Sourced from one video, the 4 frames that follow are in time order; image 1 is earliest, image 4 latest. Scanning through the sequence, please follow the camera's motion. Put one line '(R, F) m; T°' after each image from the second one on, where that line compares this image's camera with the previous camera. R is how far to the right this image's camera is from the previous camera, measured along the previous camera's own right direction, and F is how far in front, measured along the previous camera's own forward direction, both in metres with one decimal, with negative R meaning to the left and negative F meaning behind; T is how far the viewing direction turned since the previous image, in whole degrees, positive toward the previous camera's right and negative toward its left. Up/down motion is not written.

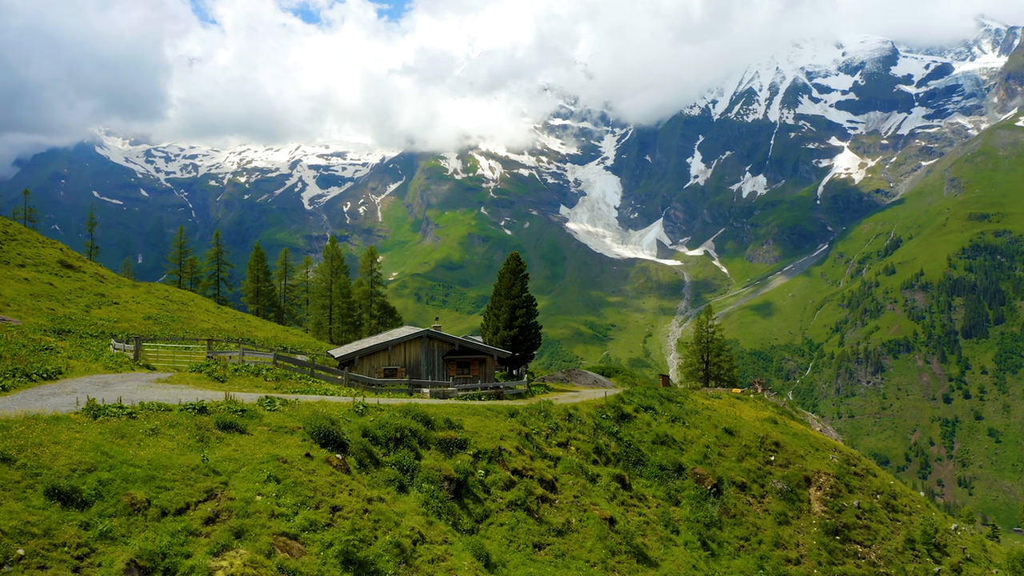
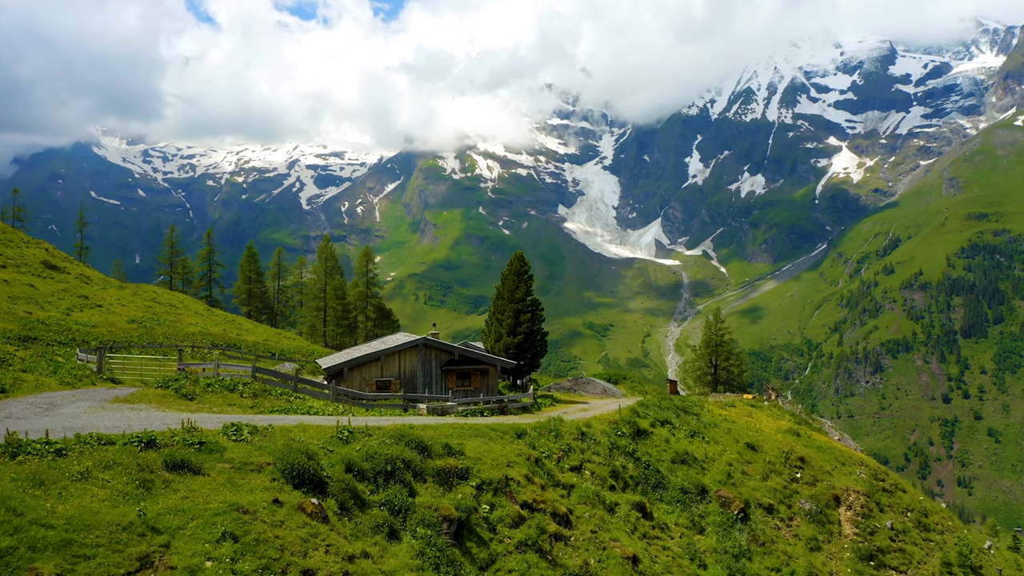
(-0.4, +3.6) m; 0°
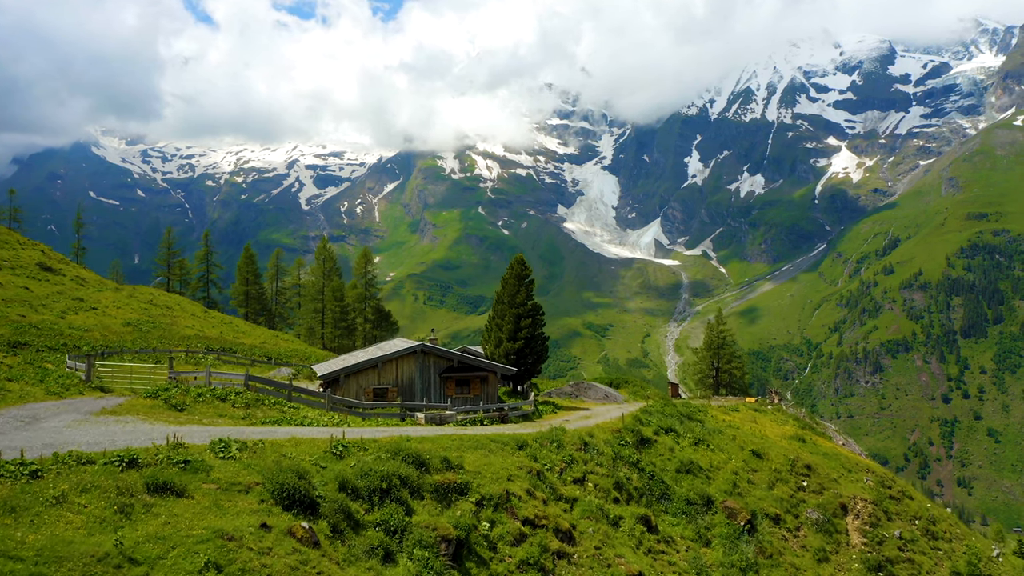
(-0.1, +0.9) m; 0°
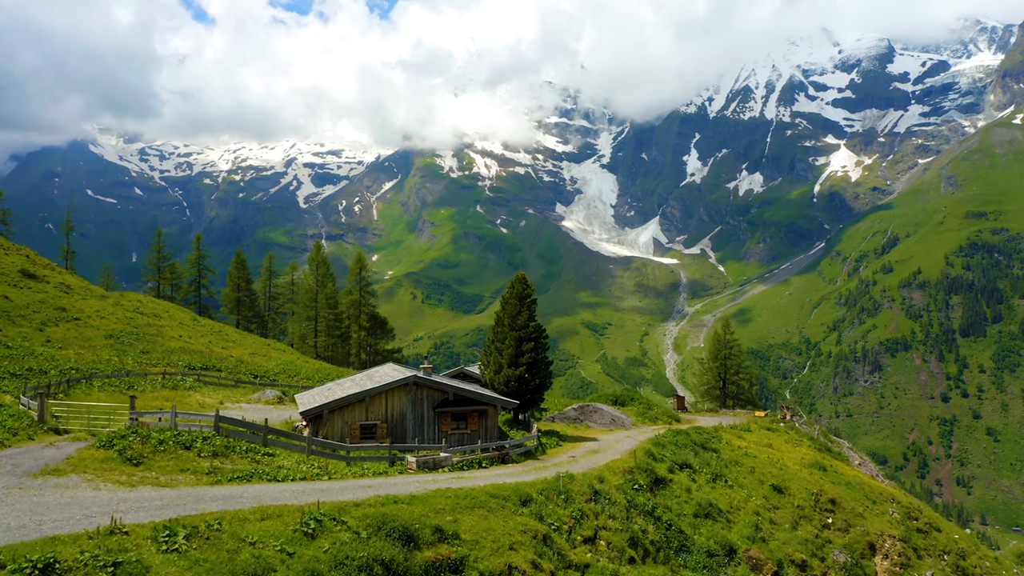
(-0.2, +3.3) m; 0°
